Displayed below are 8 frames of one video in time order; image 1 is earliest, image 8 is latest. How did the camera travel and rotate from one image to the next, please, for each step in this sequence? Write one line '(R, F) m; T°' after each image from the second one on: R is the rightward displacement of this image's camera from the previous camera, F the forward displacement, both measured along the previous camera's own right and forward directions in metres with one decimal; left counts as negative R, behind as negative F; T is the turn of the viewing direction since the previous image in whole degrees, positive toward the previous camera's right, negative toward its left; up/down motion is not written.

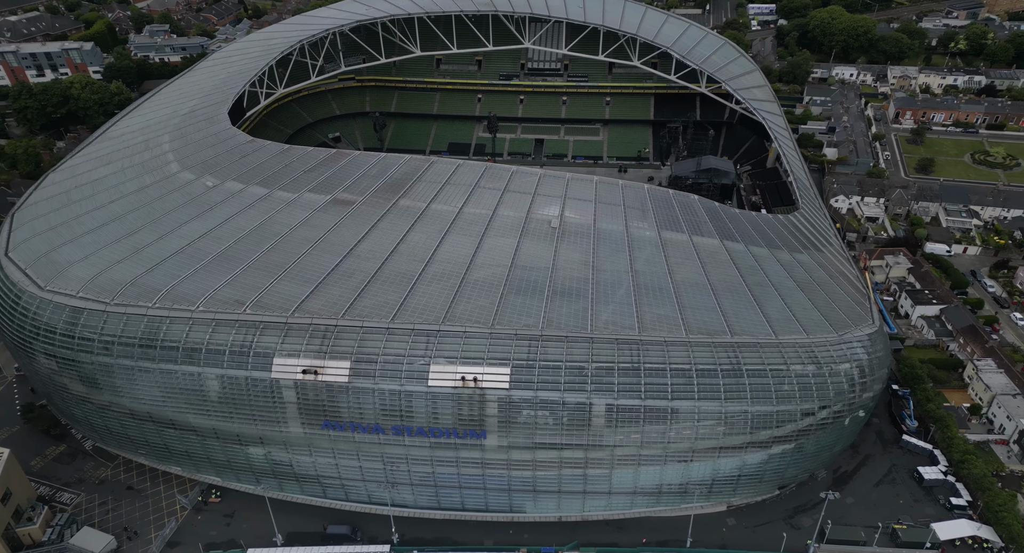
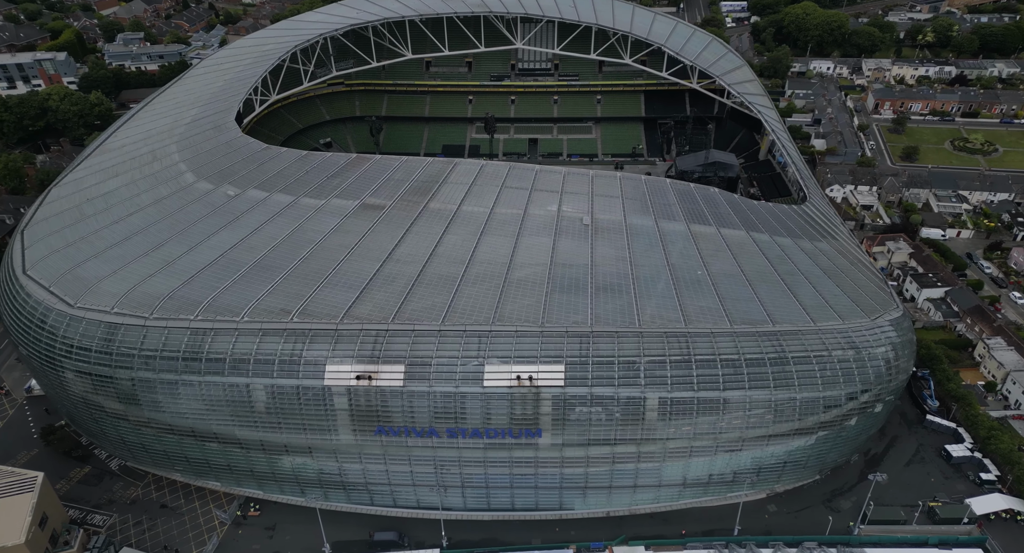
(-4.7, +0.1) m; +2°
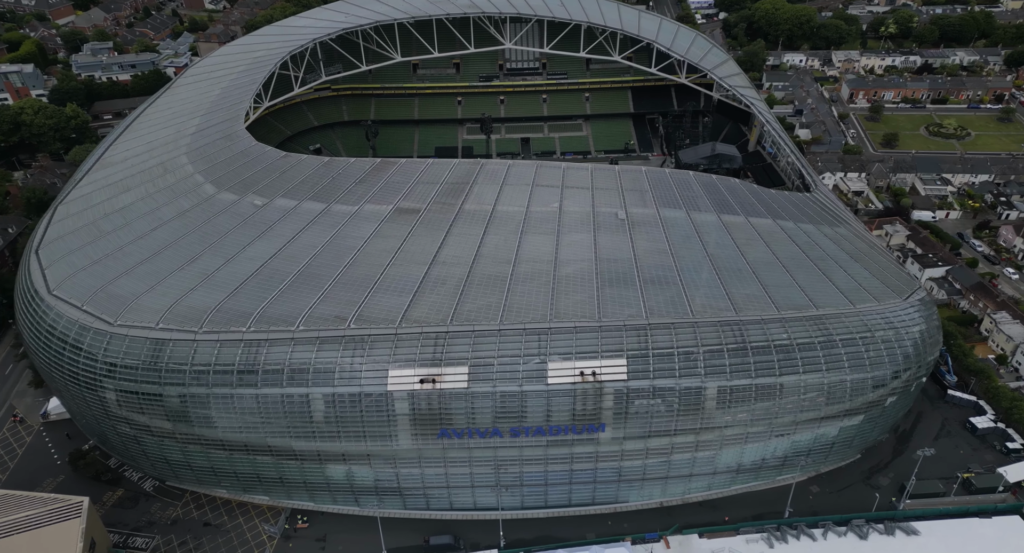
(-5.5, +0.1) m; +3°
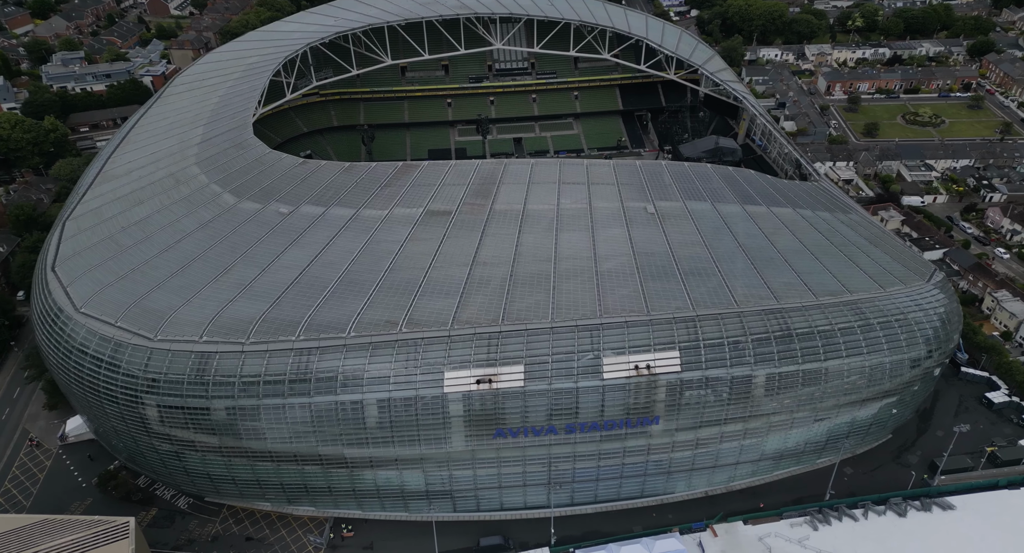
(-4.8, 0.0) m; +3°
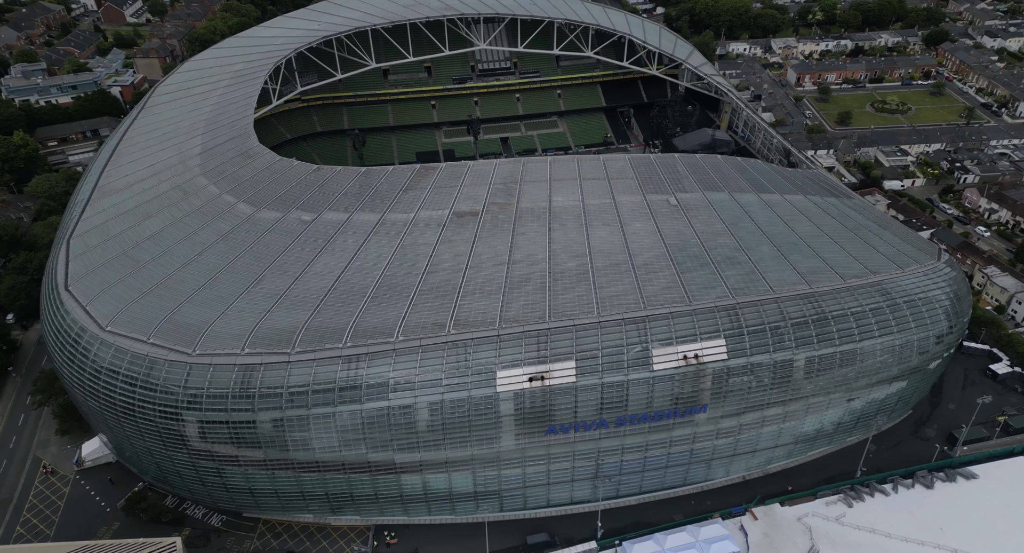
(-4.9, +0.1) m; +3°
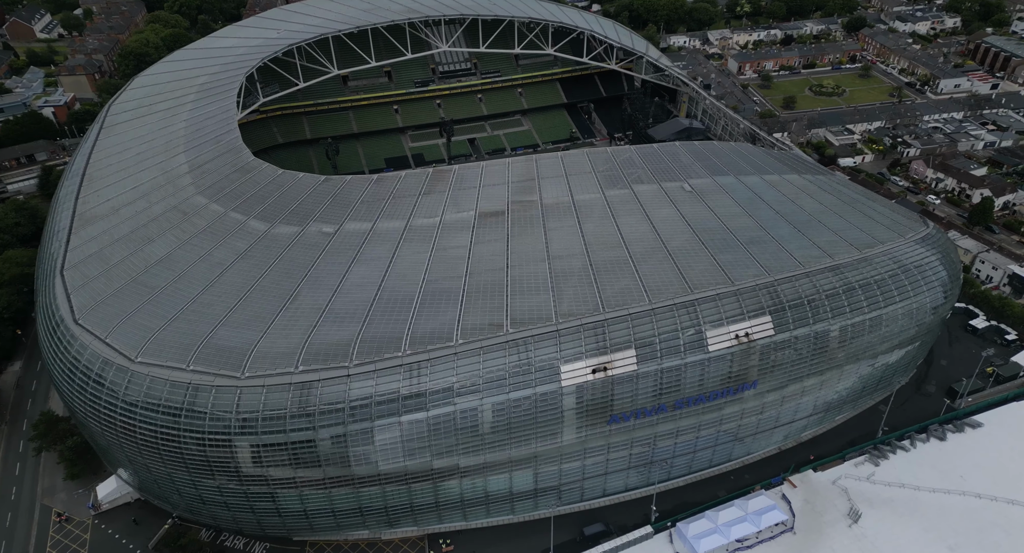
(-7.0, +0.3) m; +6°
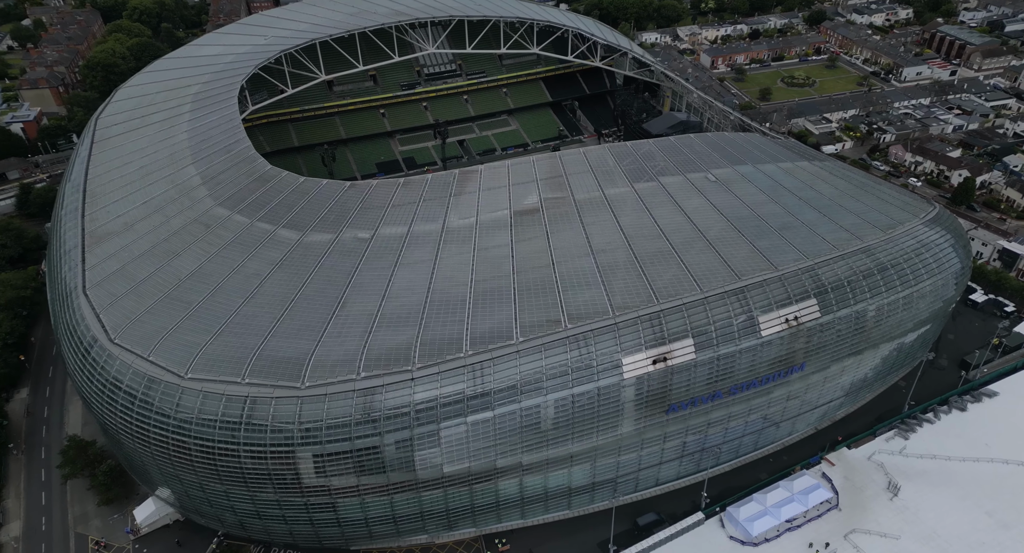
(-5.6, +0.1) m; +3°
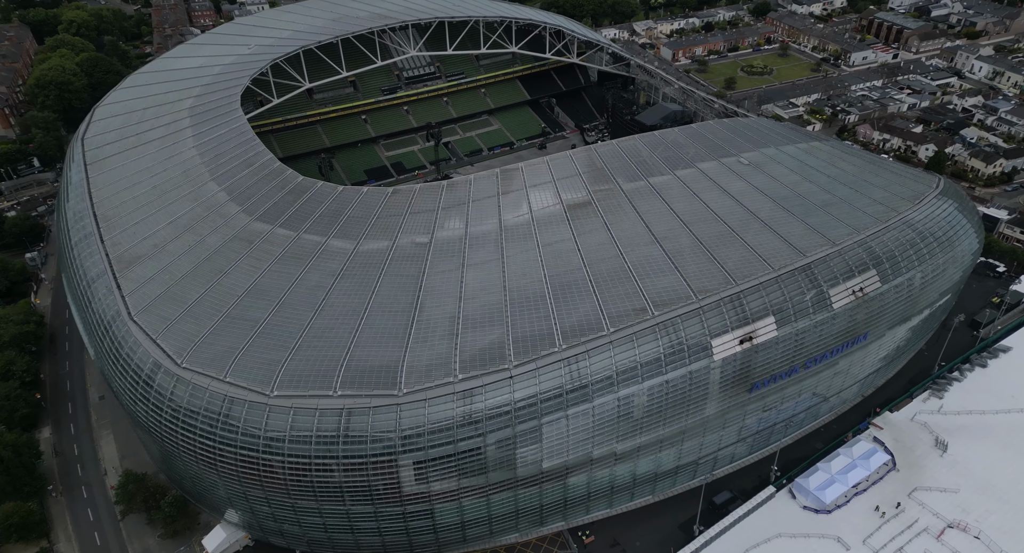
(-8.4, +0.2) m; +5°
